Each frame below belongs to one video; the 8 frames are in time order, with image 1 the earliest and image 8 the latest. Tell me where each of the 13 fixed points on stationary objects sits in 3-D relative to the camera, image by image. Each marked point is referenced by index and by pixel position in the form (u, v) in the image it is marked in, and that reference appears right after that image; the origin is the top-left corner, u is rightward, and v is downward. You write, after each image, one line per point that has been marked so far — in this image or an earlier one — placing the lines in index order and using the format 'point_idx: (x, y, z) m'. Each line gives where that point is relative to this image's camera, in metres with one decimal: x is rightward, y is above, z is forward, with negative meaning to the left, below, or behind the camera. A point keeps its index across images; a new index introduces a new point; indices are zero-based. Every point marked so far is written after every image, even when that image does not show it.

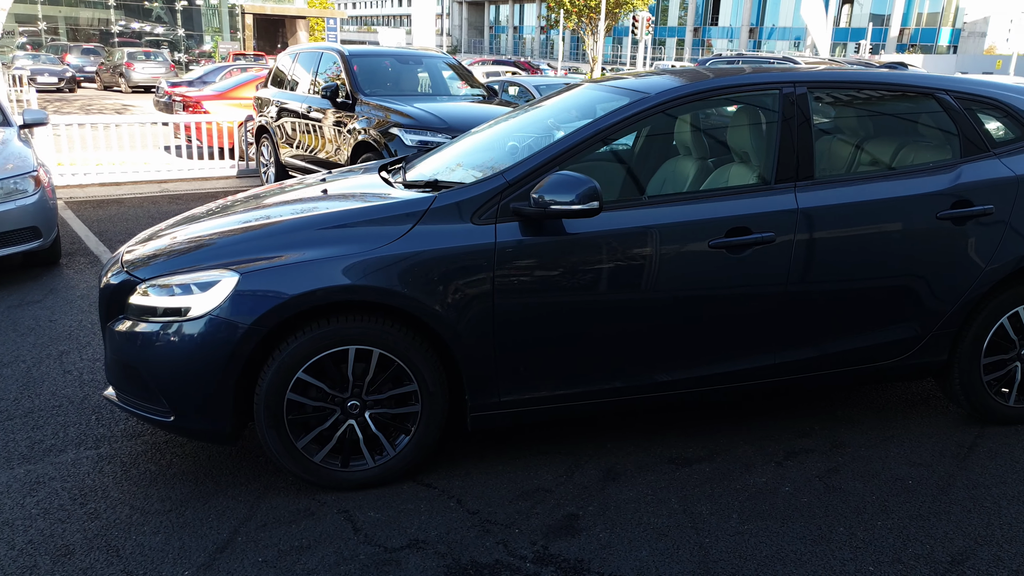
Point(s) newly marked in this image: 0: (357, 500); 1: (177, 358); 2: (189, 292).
0: (-0.6, -0.8, +2.9) m
1: (-1.2, -0.3, +2.9) m
2: (-1.1, 0.0, +2.8) m
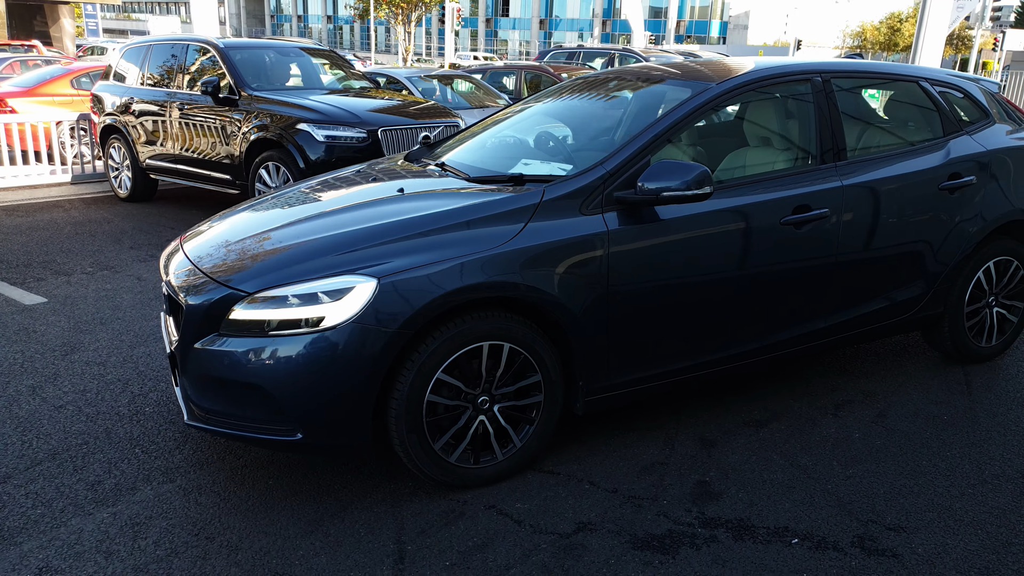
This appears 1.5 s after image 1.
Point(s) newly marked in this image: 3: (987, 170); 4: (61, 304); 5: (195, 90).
0: (-0.1, -0.7, +2.9) m
1: (-0.7, -0.3, +2.7) m
2: (-0.6, 0.0, +2.7) m
3: (+2.3, +0.6, +3.8) m
4: (-3.0, -0.1, +5.5) m
5: (-3.5, +2.2, +9.0) m
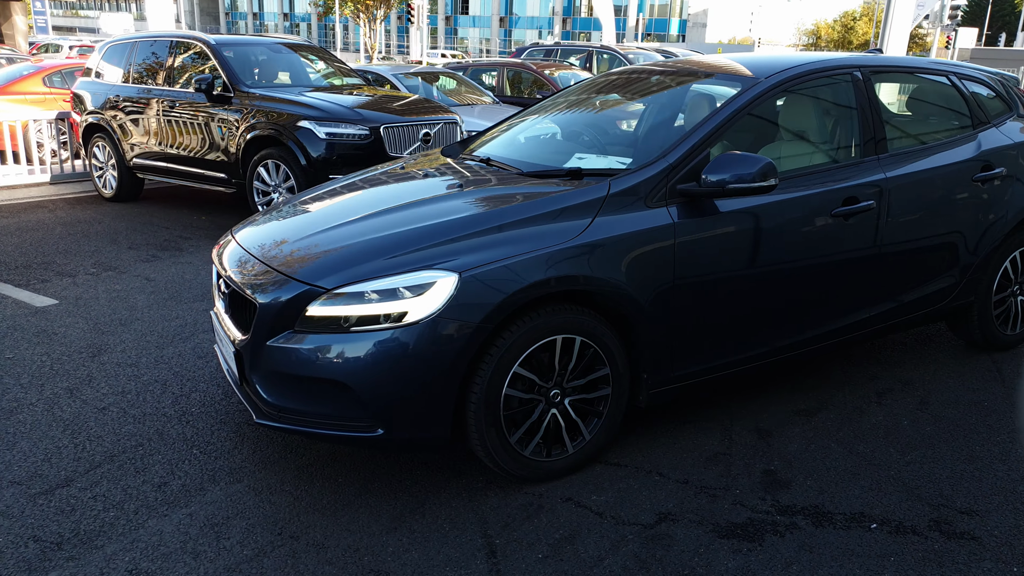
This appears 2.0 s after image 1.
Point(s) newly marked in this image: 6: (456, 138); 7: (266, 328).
0: (+0.2, -0.7, +2.9) m
1: (-0.4, -0.3, +2.7) m
2: (-0.4, 0.0, +2.7) m
3: (+2.5, +0.6, +4.0) m
4: (-2.9, -0.1, +5.4) m
5: (-3.6, +2.2, +8.9) m
6: (-0.5, +1.4, +7.8) m
7: (-0.8, -0.1, +2.8) m
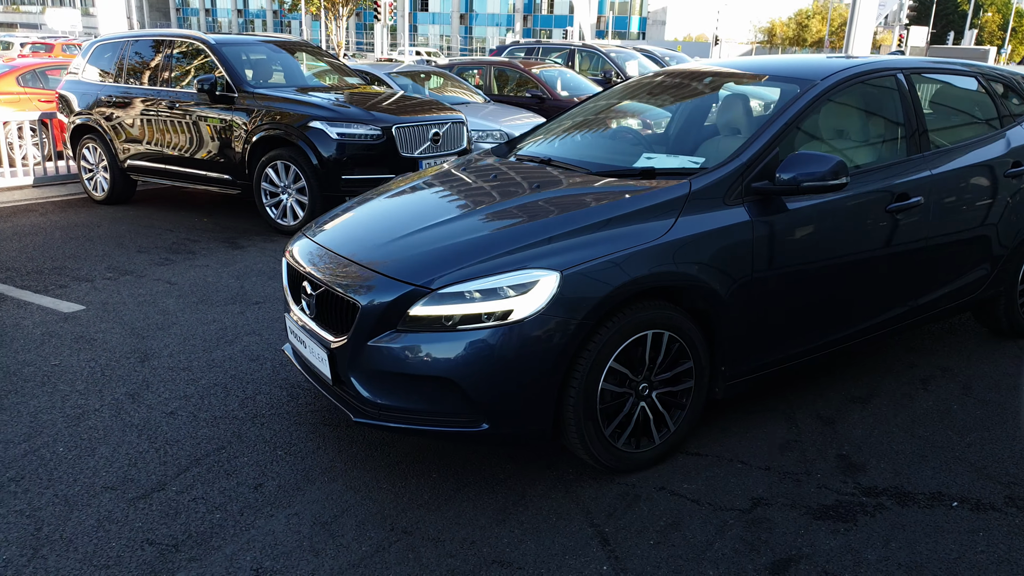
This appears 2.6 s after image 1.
0: (+0.6, -0.7, +3.0) m
1: (-0.1, -0.3, +2.8) m
2: (0.0, 0.0, +2.8) m
3: (+2.7, +0.7, +4.2) m
4: (-2.7, -0.2, +5.3) m
5: (-3.6, +2.2, +8.8) m
6: (-0.4, +1.4, +7.8) m
7: (-0.5, -0.1, +2.9) m
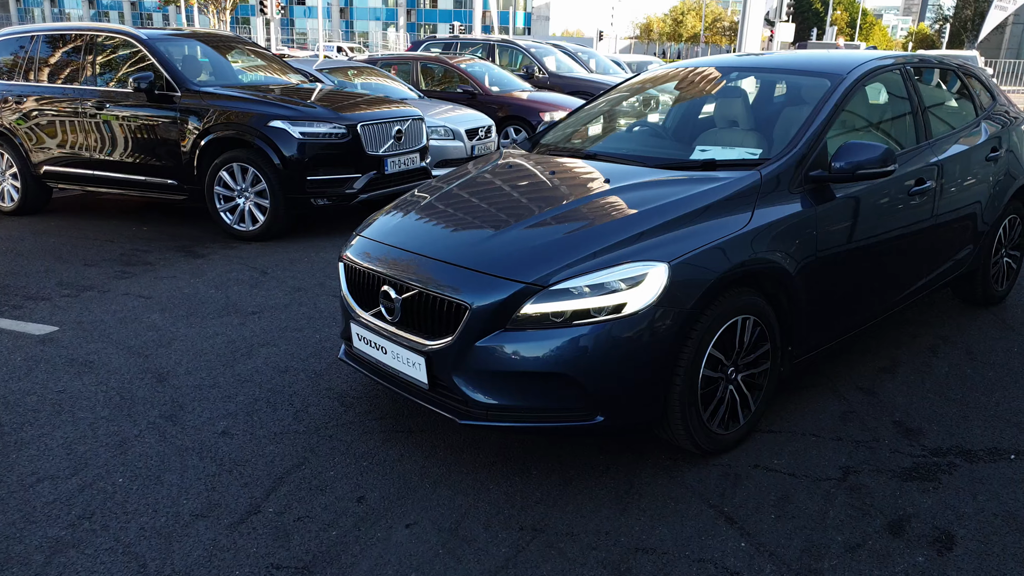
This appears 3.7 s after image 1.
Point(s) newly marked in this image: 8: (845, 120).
0: (+0.9, -0.7, +3.2) m
1: (+0.3, -0.3, +2.8) m
2: (+0.4, 0.0, +2.8) m
3: (+2.9, +0.8, +4.6) m
4: (-2.6, -0.3, +5.0) m
5: (-4.1, +2.0, +8.2) m
6: (-0.8, +1.5, +7.8) m
7: (-0.1, -0.2, +2.9) m
8: (+1.5, +0.8, +3.7) m
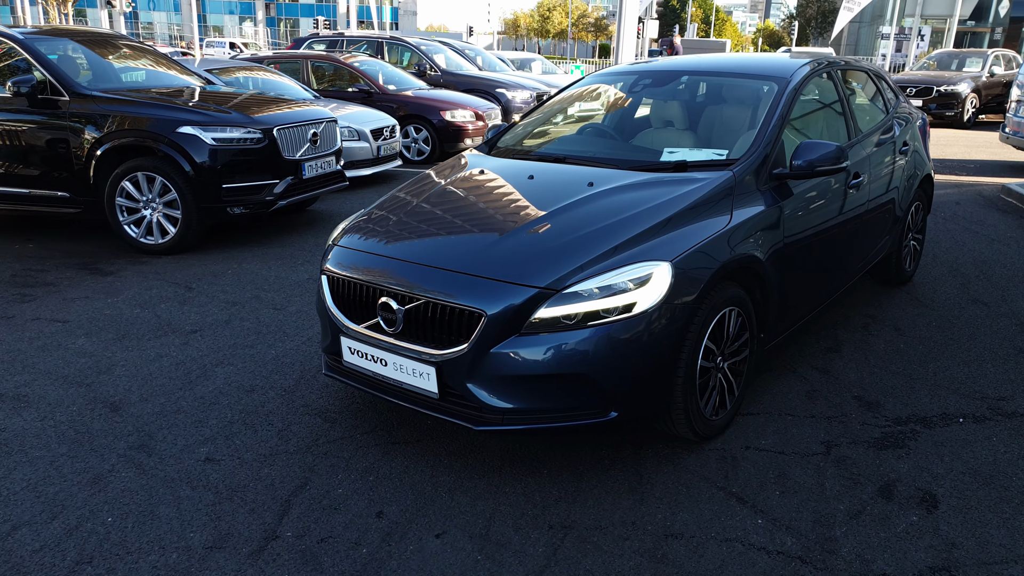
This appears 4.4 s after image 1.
0: (+0.9, -0.6, +3.4) m
1: (+0.4, -0.3, +3.0) m
2: (+0.4, 0.0, +3.0) m
3: (+2.5, +1.0, +5.1) m
4: (-2.9, -0.4, +4.6) m
5: (-5.0, +1.8, +7.5) m
6: (-1.6, +1.4, +7.6) m
7: (-0.1, -0.2, +2.9) m
8: (+1.4, +0.8, +4.0) m
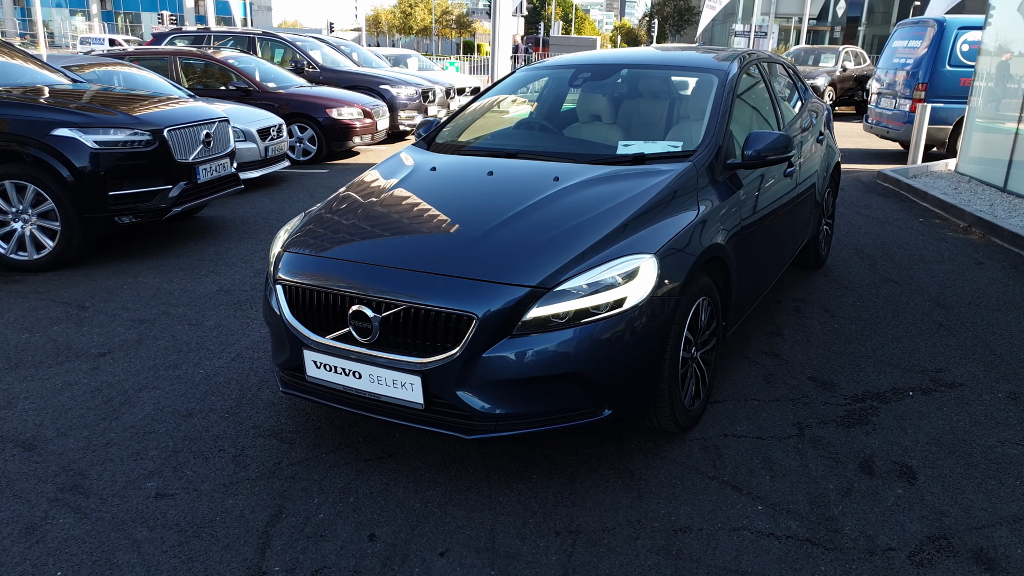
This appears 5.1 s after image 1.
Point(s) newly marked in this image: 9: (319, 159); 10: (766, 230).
0: (+0.8, -0.6, +3.4) m
1: (+0.4, -0.2, +2.9) m
2: (+0.4, 0.0, +2.9) m
3: (+2.1, +1.1, +5.4) m
4: (-3.1, -0.6, +4.0) m
5: (-5.8, +1.5, +6.5) m
6: (-2.5, +1.3, +7.1) m
7: (-0.1, -0.2, +2.8) m
8: (+1.1, +0.9, +4.1) m
9: (-2.5, +1.7, +10.7) m
10: (+1.3, +0.3, +4.2) m
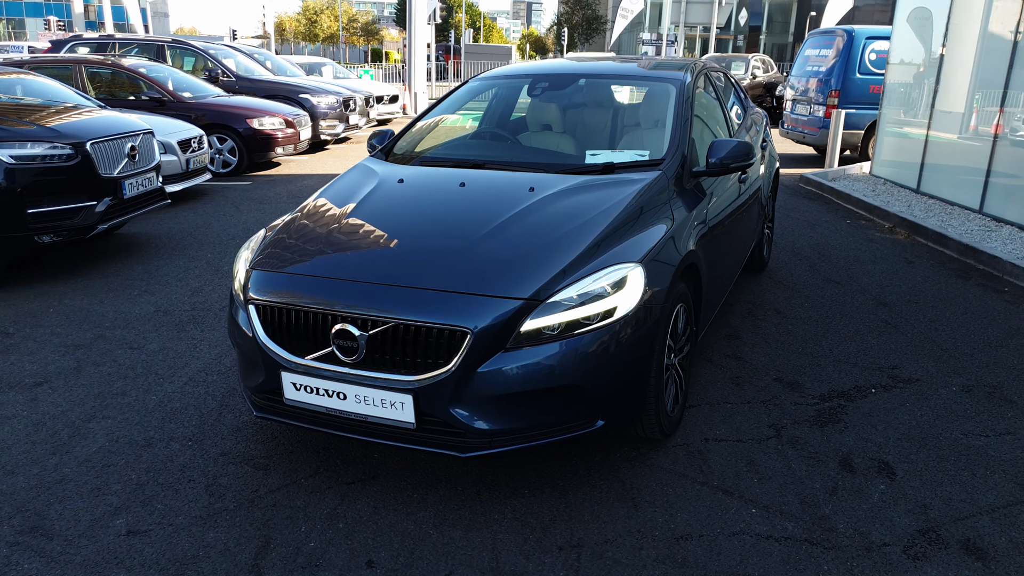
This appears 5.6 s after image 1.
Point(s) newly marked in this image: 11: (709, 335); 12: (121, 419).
0: (+0.8, -0.6, +3.5) m
1: (+0.3, -0.3, +2.9) m
2: (+0.3, 0.0, +2.9) m
3: (+1.7, +1.1, +5.5) m
4: (-3.3, -0.7, +3.6) m
5: (-6.2, +1.3, +5.8) m
6: (-3.0, +1.1, +6.8) m
7: (-0.1, -0.2, +2.7) m
8: (+0.9, +0.9, +4.2) m
9: (-3.5, +1.5, +10.4) m
10: (+1.1, +0.3, +4.2) m
11: (+1.1, -0.3, +4.5) m
12: (-1.8, -0.6, +3.6) m
